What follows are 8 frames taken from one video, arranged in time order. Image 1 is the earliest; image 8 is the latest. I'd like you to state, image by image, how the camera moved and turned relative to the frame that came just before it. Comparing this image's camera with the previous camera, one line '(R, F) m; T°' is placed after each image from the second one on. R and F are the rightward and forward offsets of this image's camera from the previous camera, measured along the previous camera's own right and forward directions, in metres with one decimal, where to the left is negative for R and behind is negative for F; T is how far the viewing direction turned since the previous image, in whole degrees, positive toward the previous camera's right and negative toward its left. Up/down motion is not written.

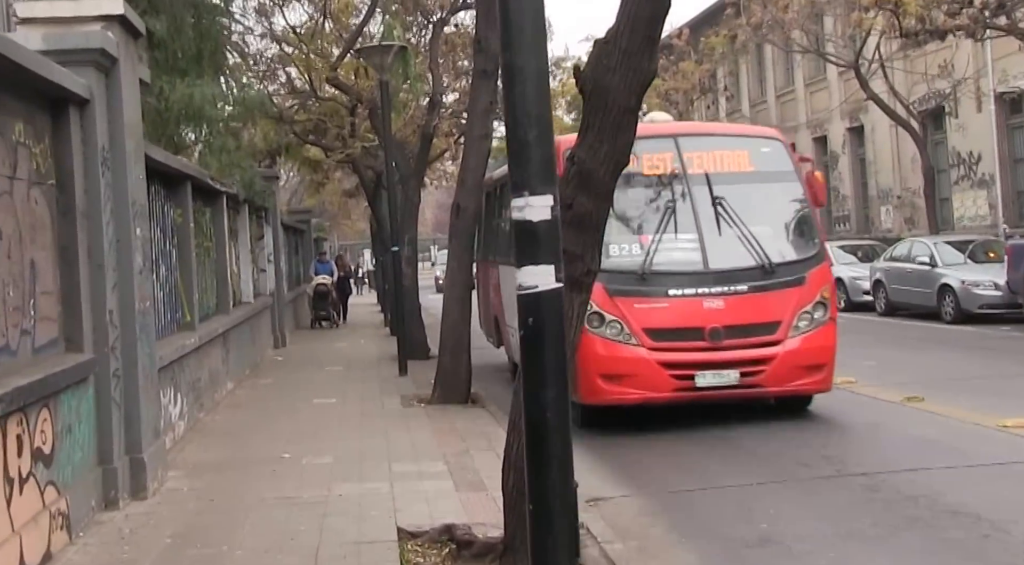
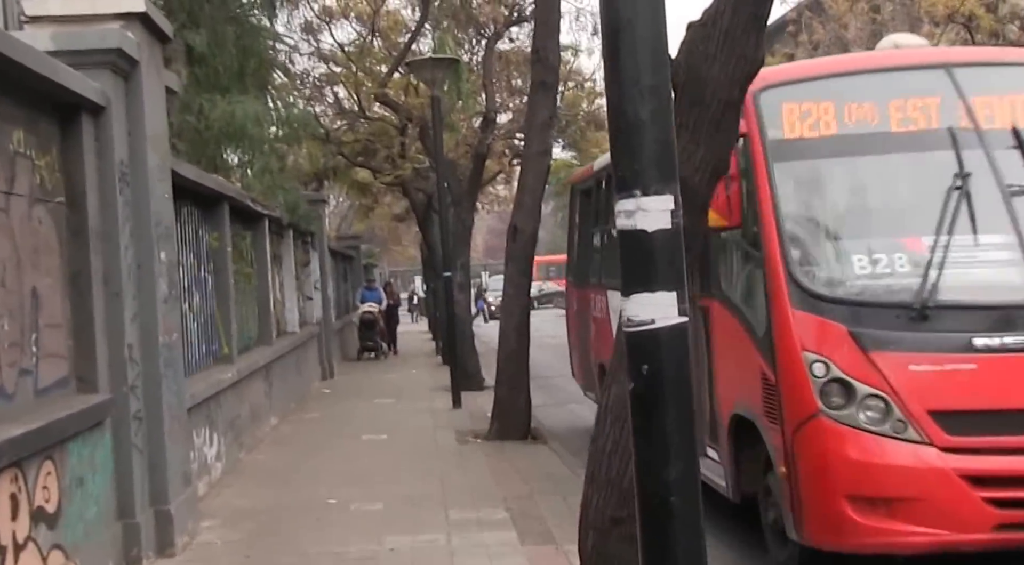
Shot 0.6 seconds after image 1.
(-0.1, +0.5) m; -3°
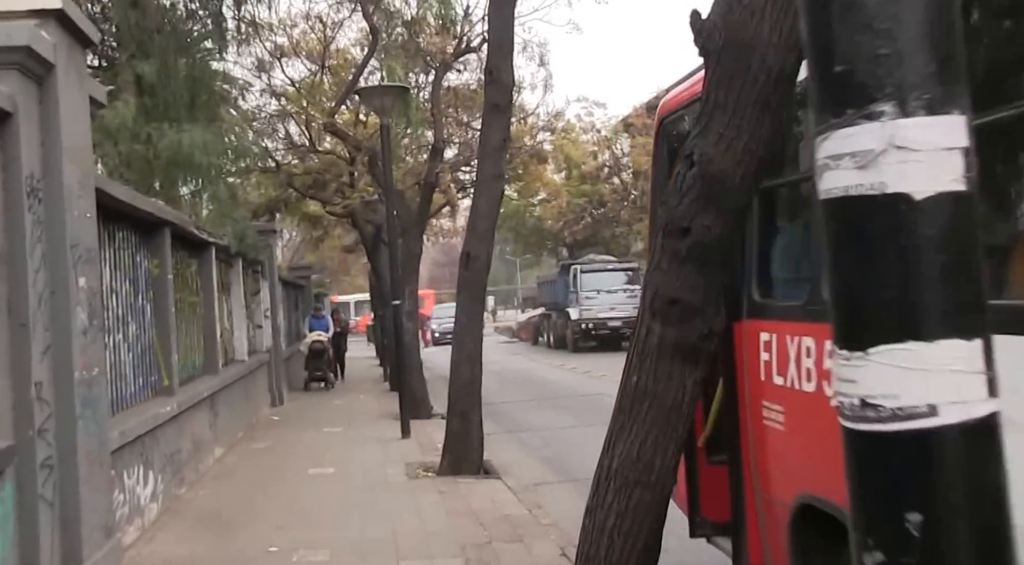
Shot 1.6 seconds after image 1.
(0.0, +0.3) m; +3°
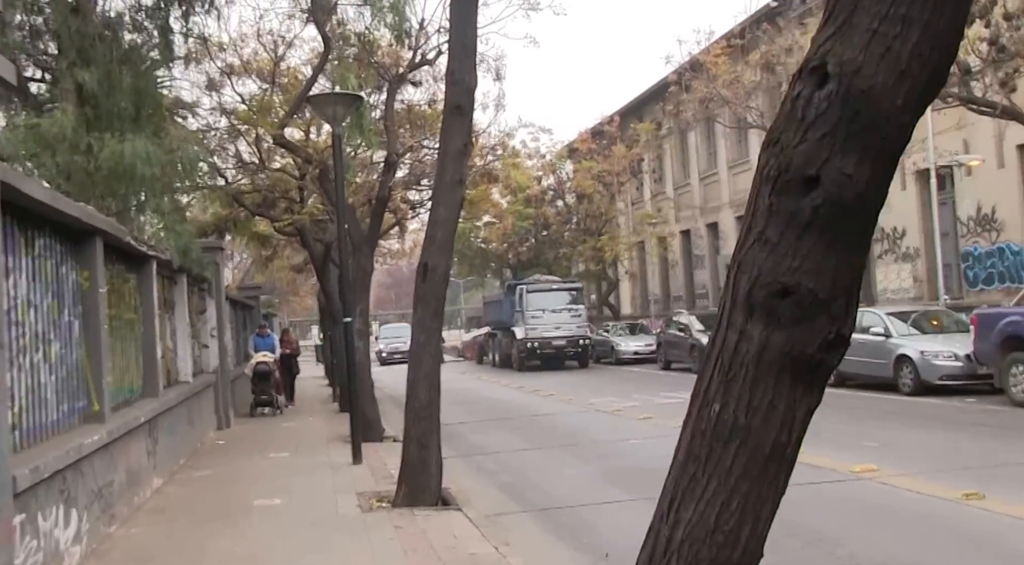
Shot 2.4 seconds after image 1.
(-0.1, +0.6) m; +3°
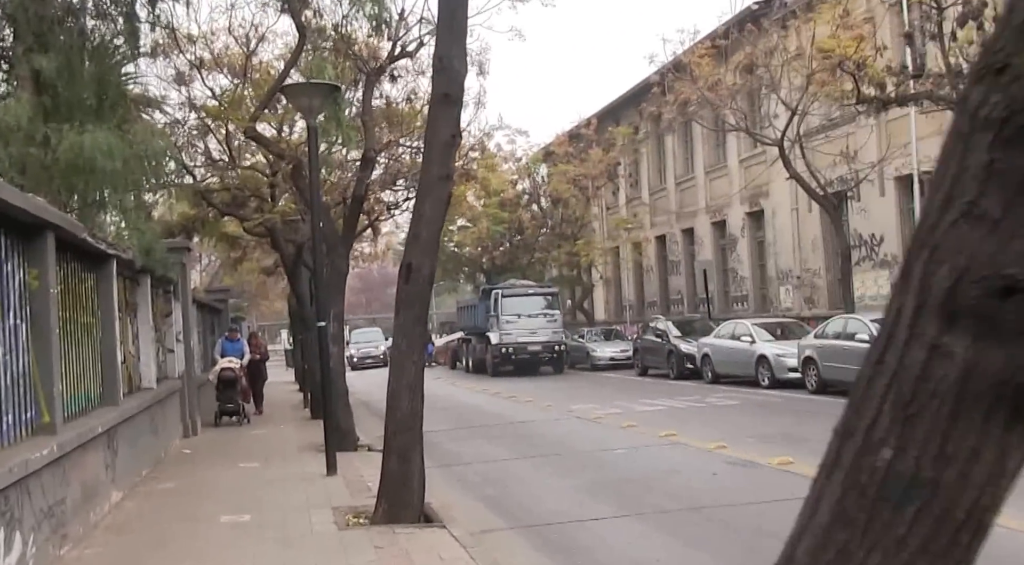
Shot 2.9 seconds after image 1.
(-0.1, +0.6) m; +2°
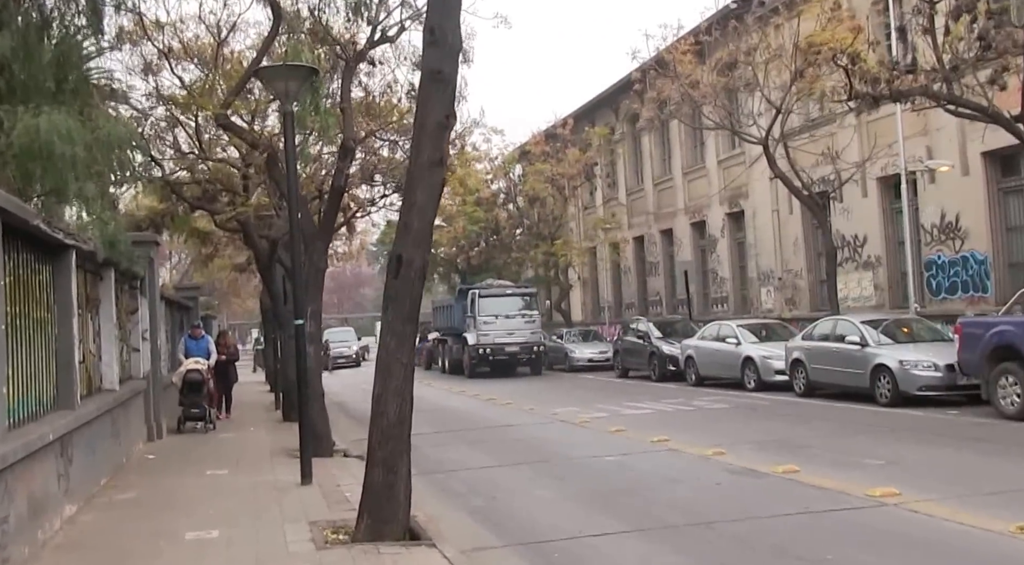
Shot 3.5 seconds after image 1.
(-0.2, +0.7) m; +1°
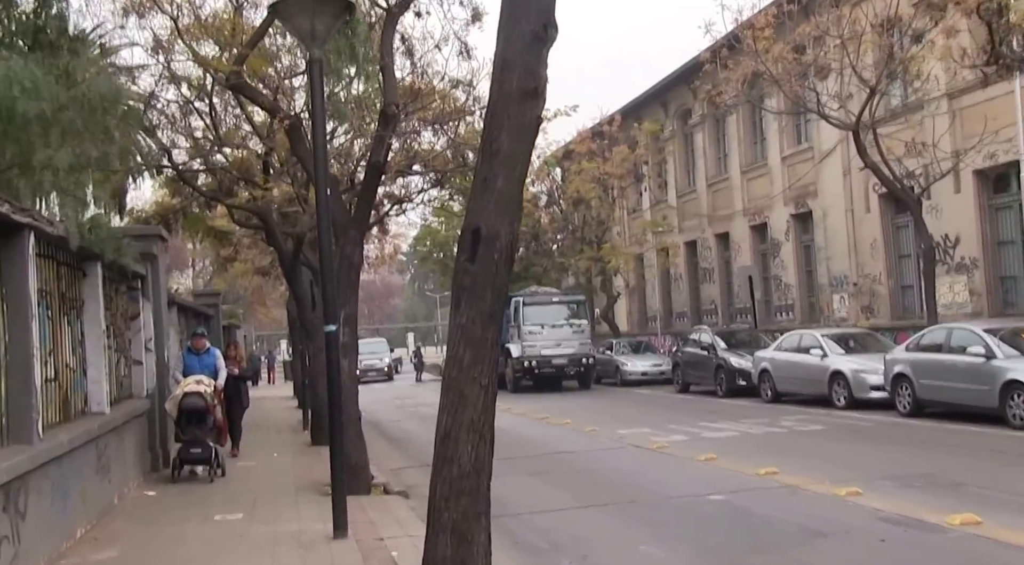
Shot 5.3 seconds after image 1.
(-0.5, +2.6) m; -2°
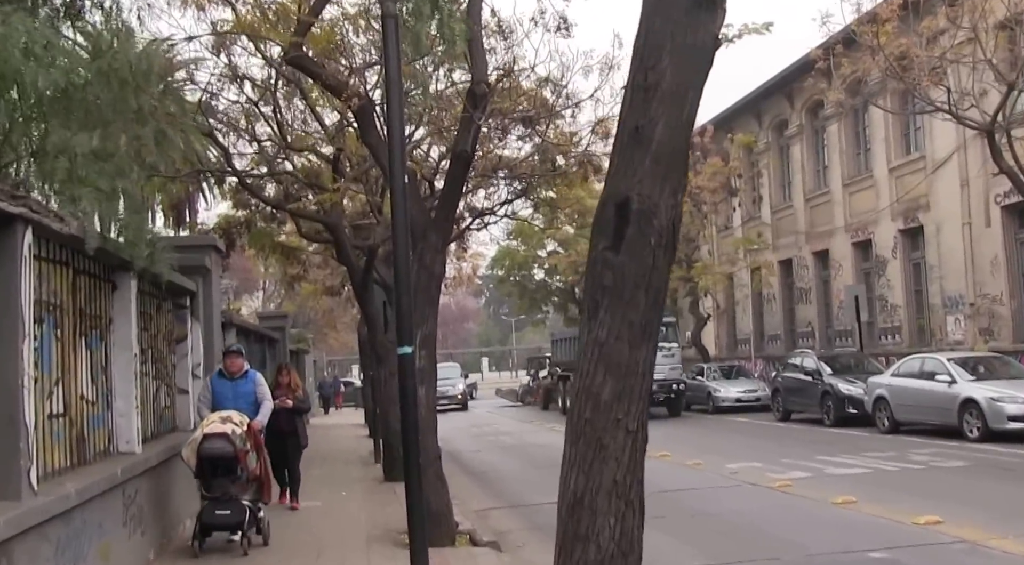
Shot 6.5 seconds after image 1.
(-0.3, +1.8) m; -4°
